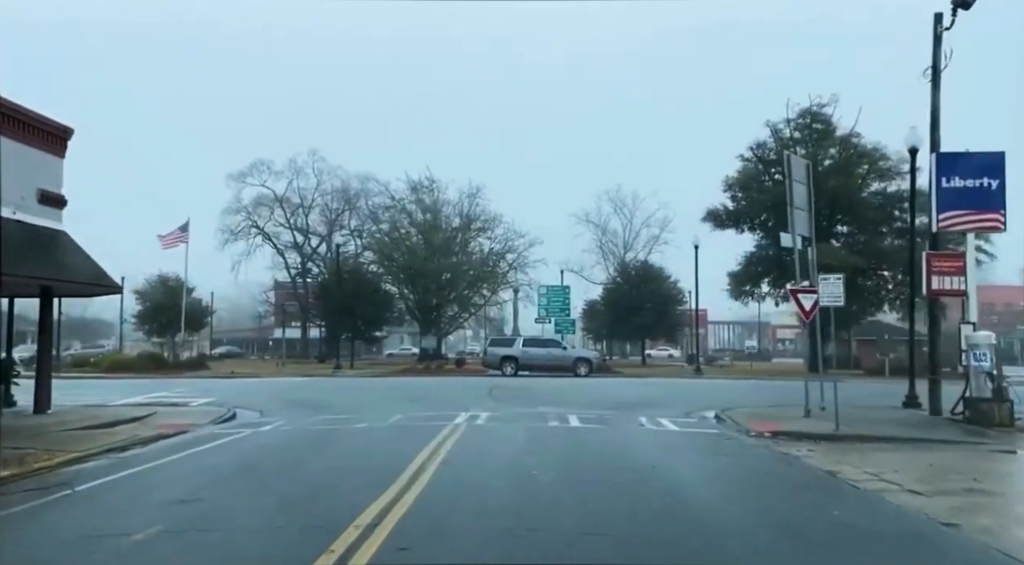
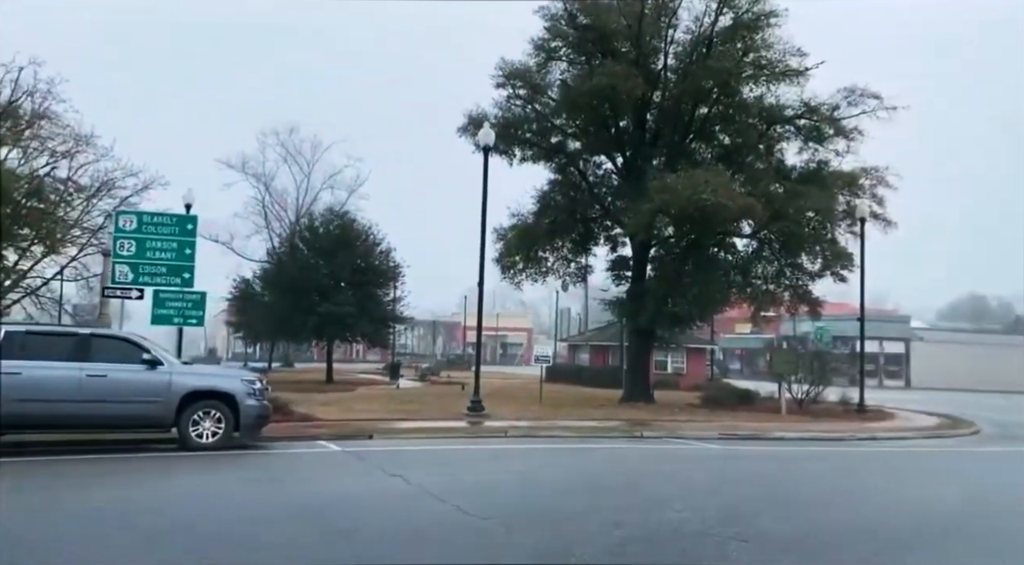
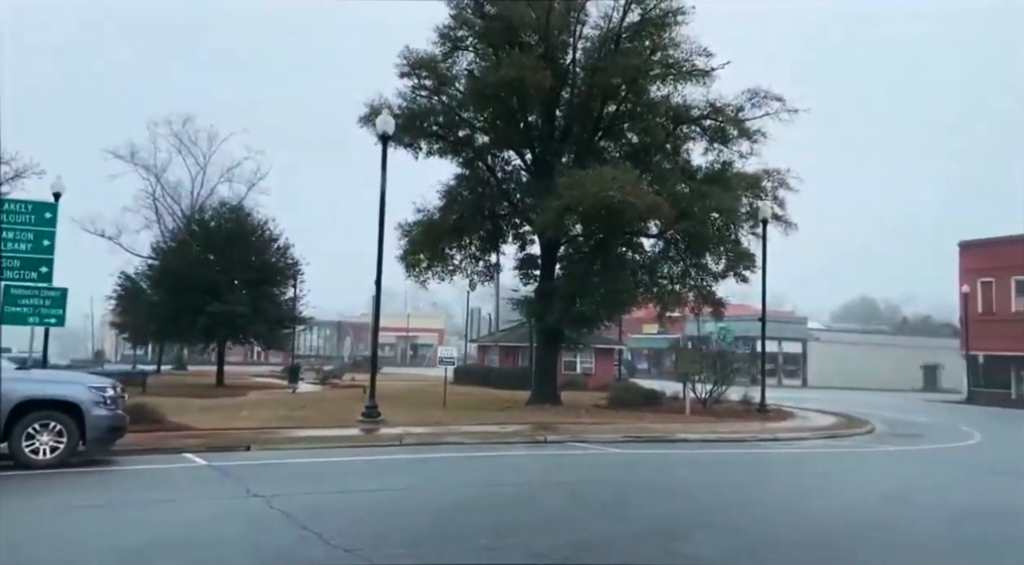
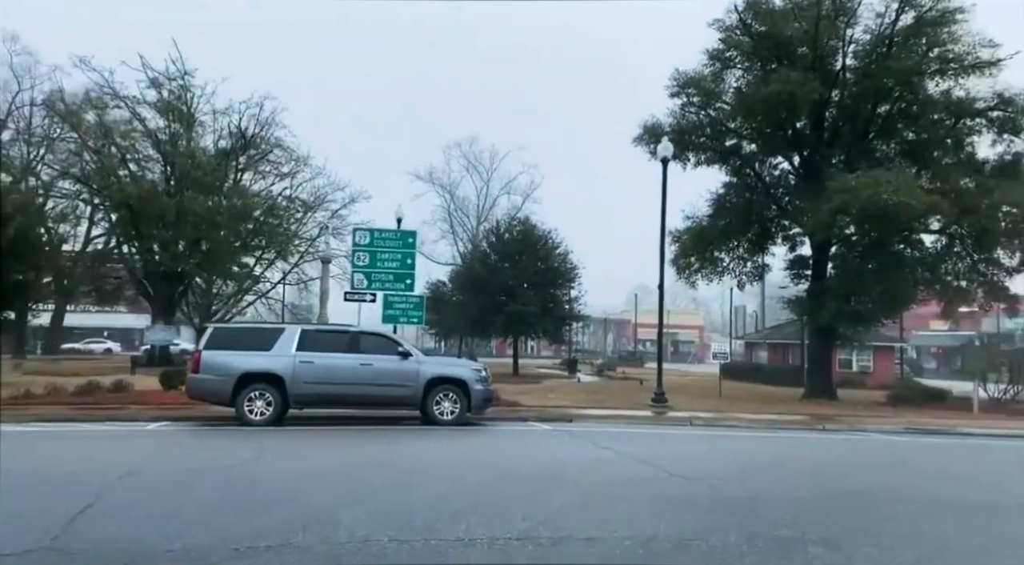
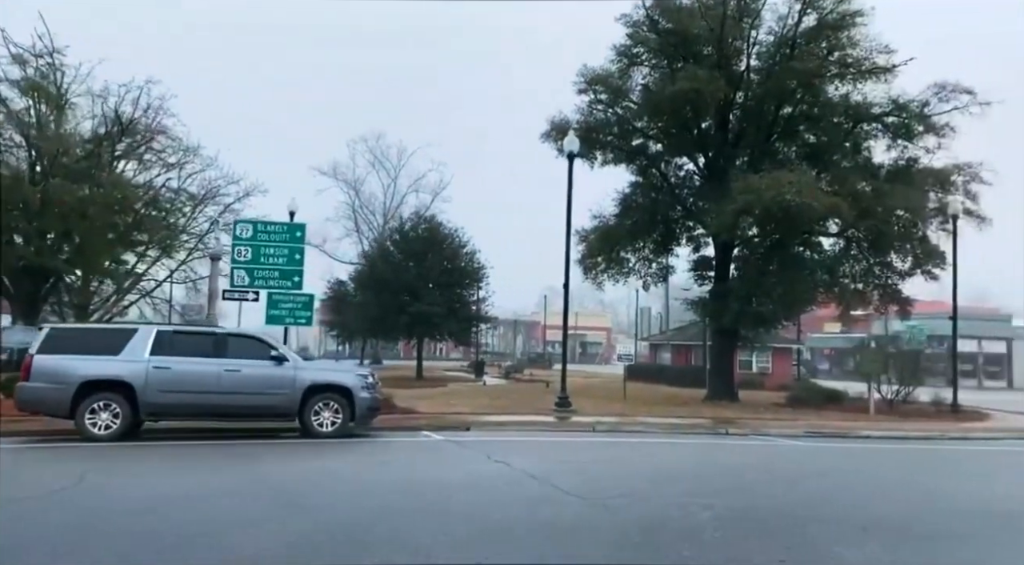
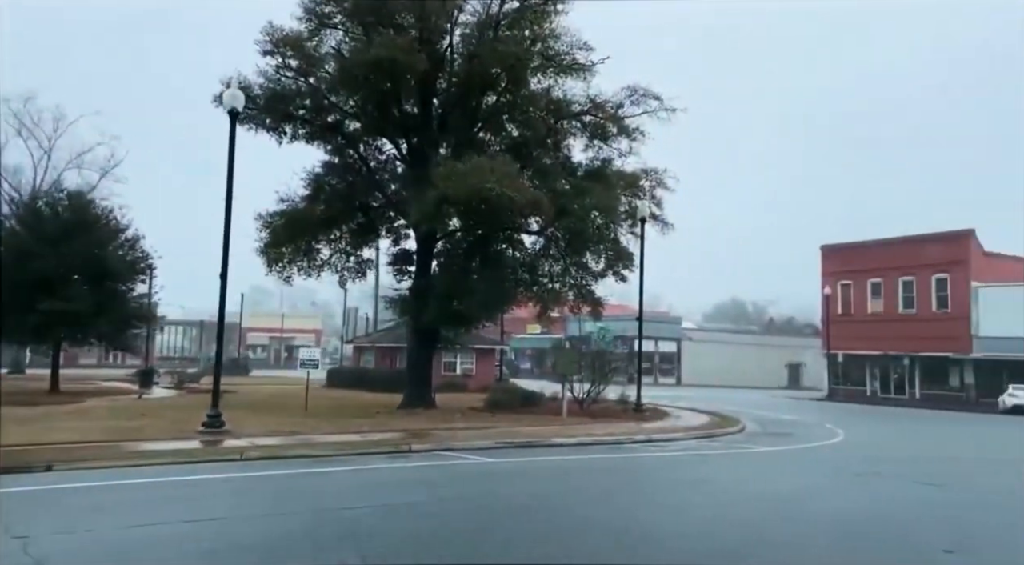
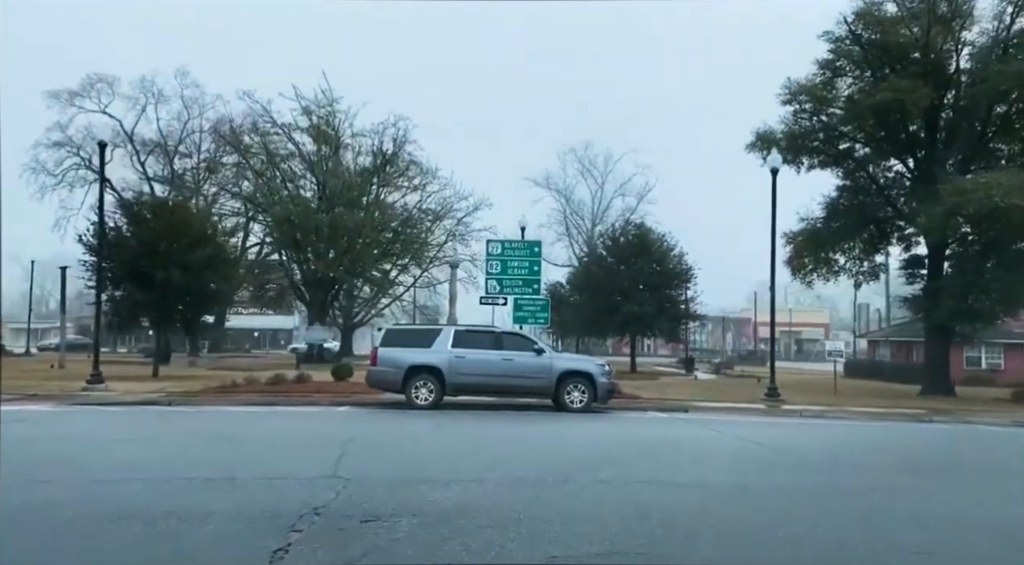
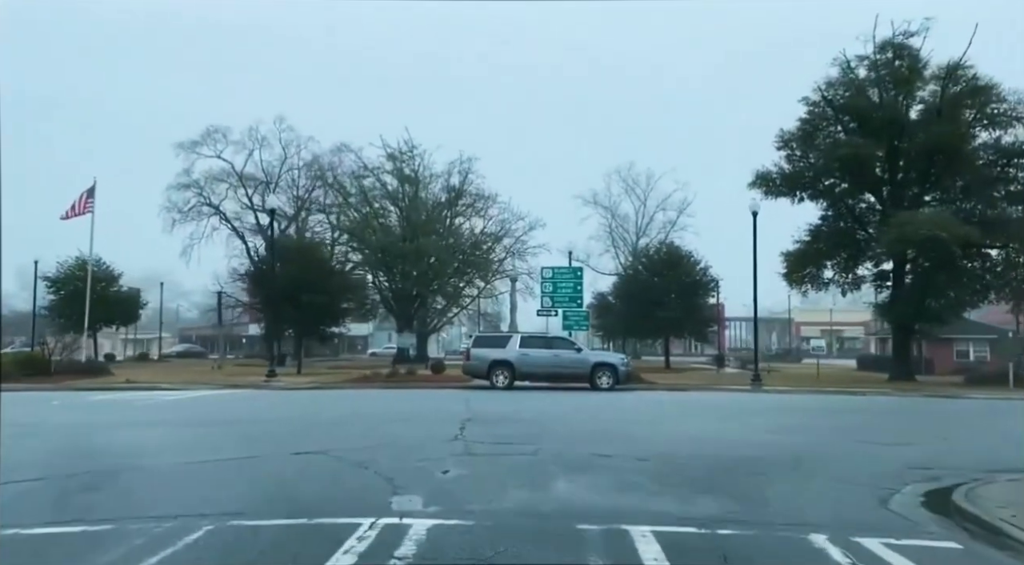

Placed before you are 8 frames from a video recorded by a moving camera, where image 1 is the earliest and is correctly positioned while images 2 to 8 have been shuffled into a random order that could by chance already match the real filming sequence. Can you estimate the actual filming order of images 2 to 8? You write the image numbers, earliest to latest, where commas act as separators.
8, 7, 4, 5, 2, 3, 6
